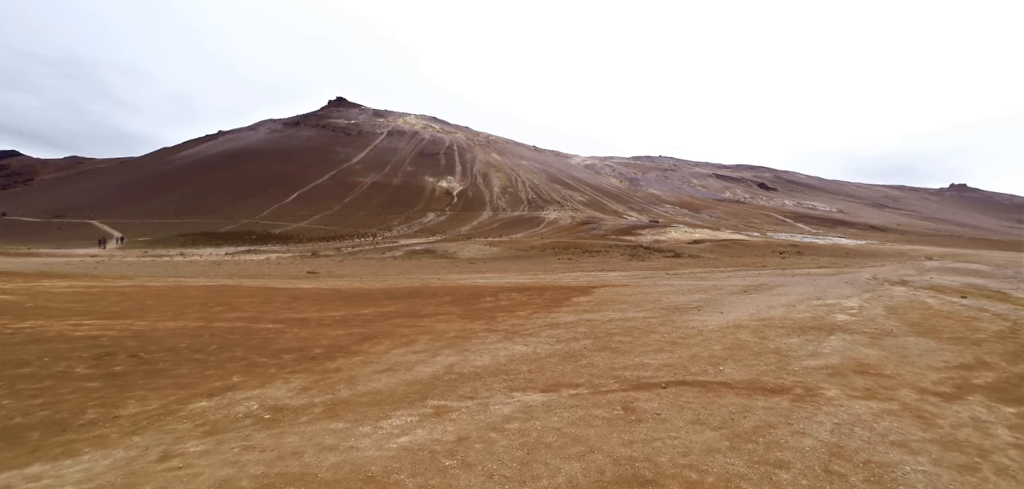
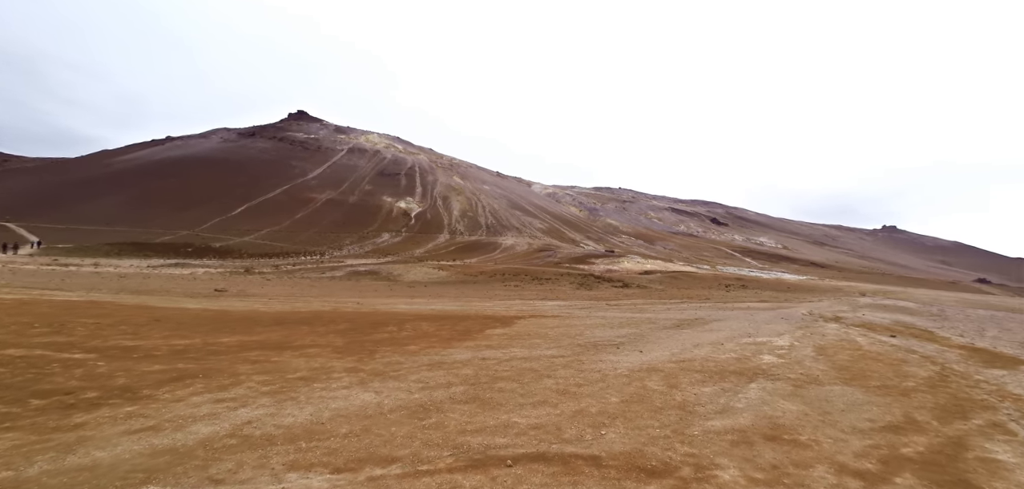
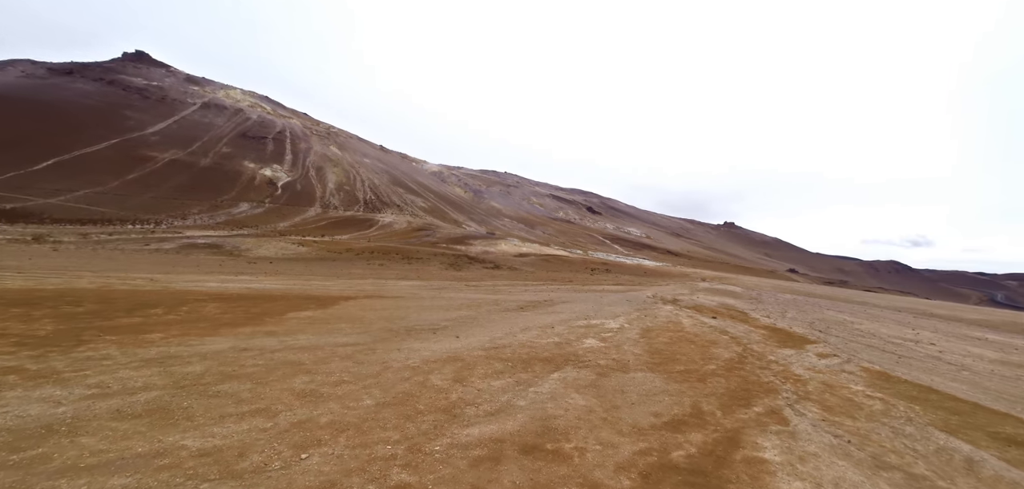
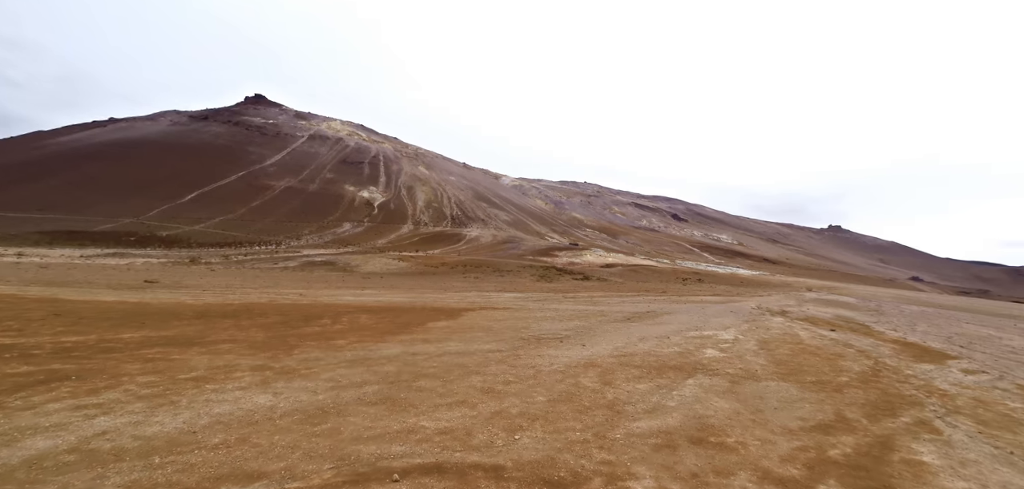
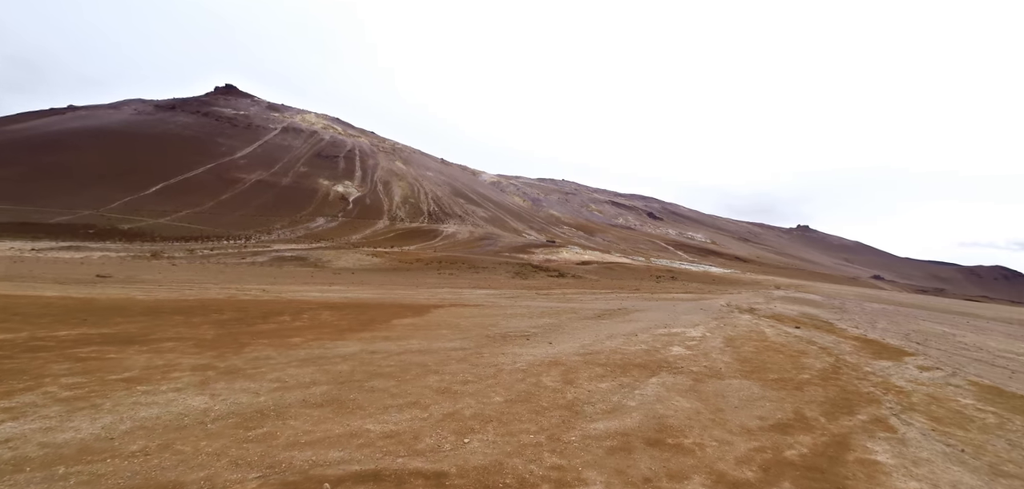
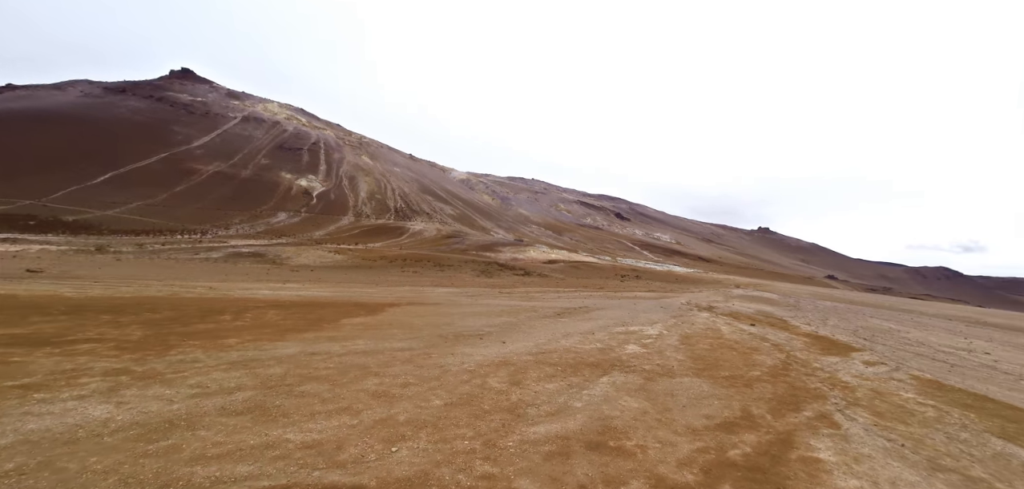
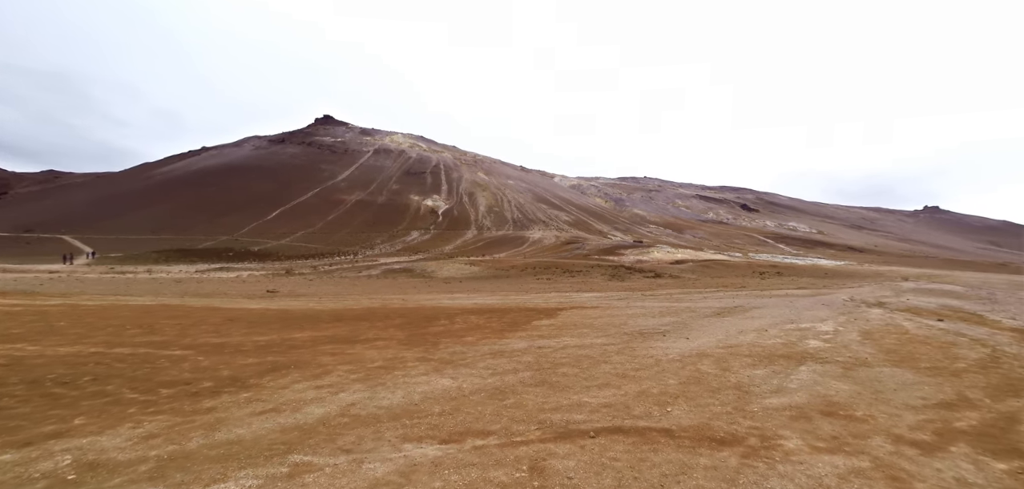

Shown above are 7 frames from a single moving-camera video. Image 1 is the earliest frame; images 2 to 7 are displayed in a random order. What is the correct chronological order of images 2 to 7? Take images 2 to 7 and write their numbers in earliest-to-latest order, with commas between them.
7, 2, 4, 5, 6, 3
